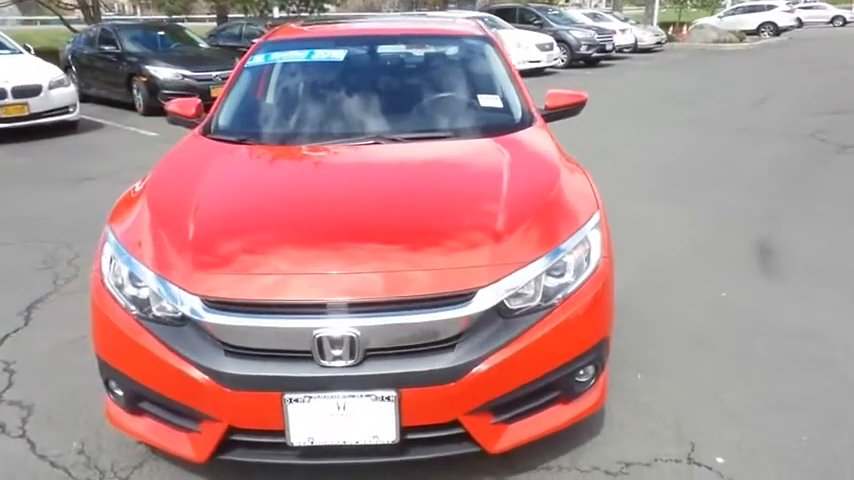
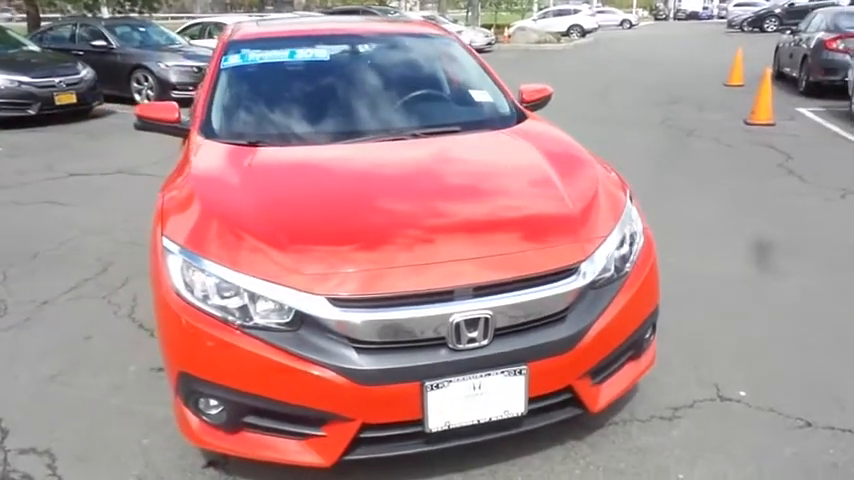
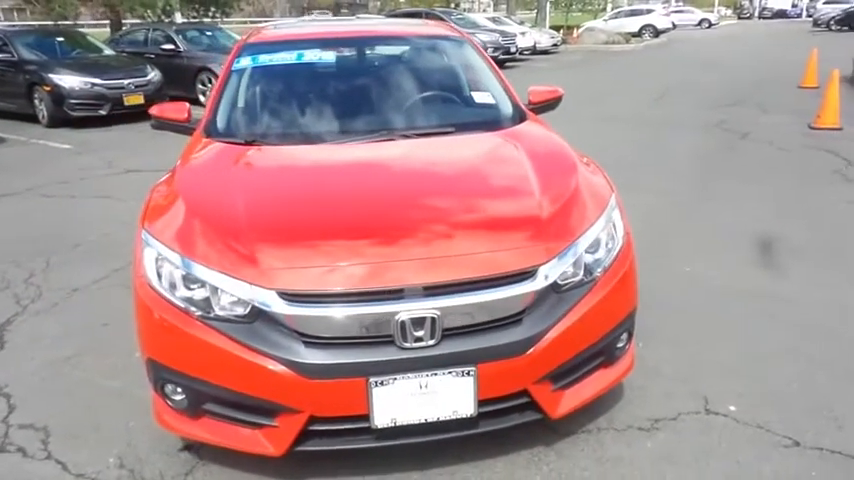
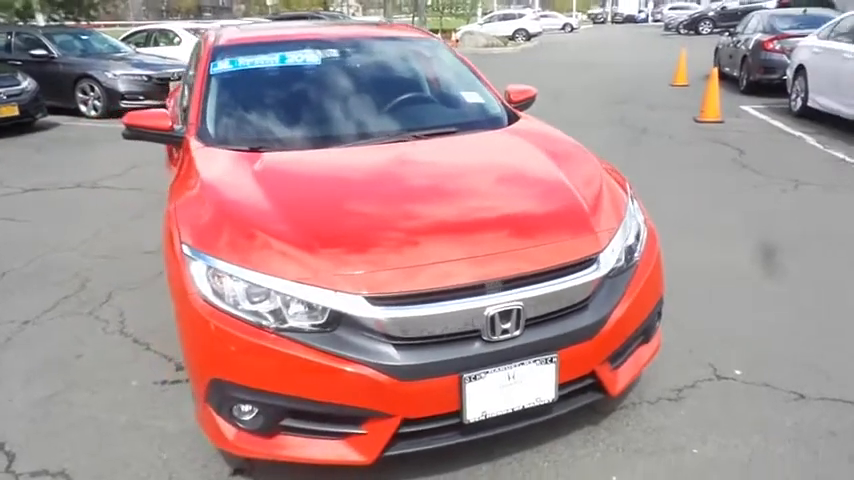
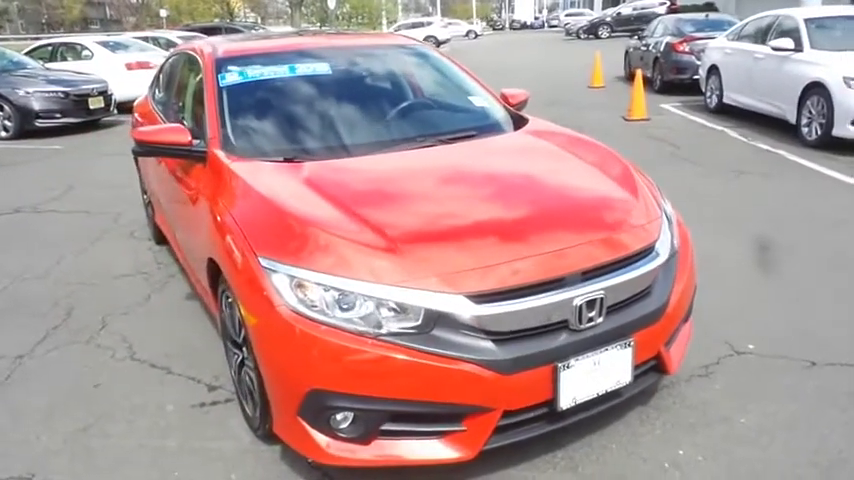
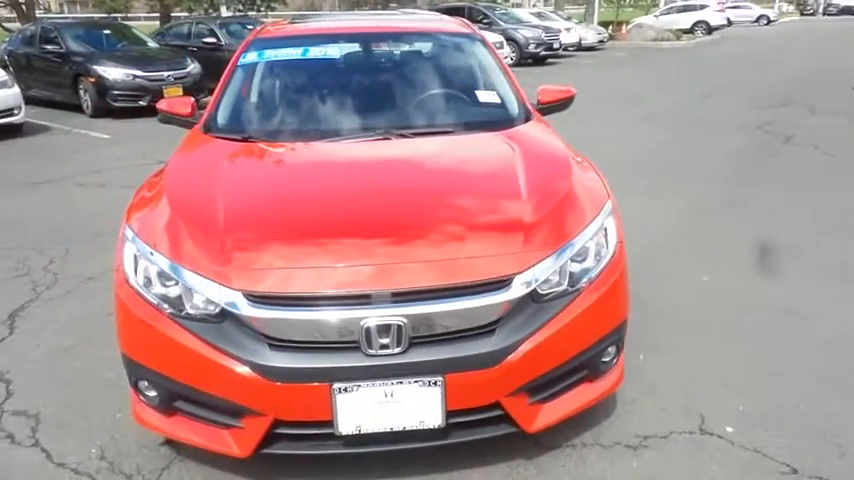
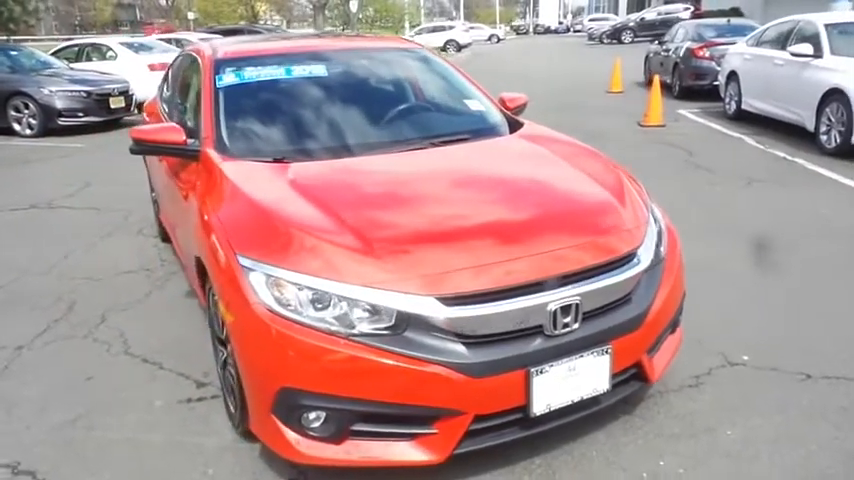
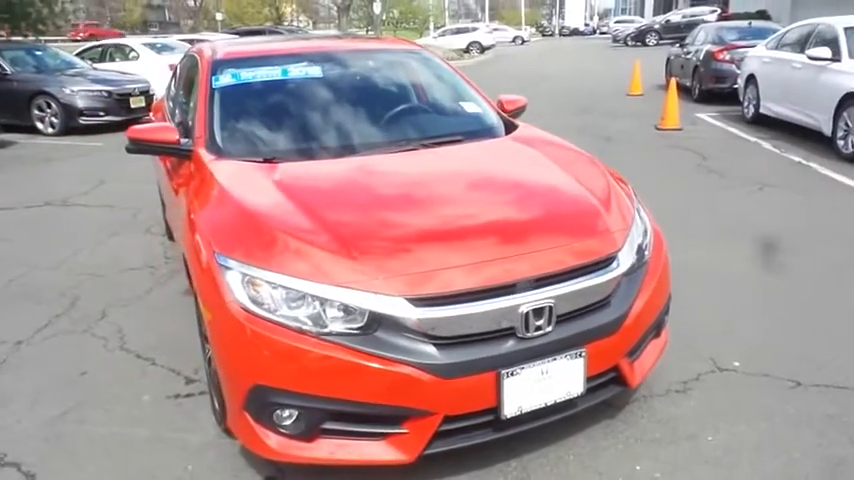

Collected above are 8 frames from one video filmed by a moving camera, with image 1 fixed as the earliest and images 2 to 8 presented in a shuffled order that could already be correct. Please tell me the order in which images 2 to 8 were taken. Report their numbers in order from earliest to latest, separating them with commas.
6, 3, 2, 4, 8, 7, 5
